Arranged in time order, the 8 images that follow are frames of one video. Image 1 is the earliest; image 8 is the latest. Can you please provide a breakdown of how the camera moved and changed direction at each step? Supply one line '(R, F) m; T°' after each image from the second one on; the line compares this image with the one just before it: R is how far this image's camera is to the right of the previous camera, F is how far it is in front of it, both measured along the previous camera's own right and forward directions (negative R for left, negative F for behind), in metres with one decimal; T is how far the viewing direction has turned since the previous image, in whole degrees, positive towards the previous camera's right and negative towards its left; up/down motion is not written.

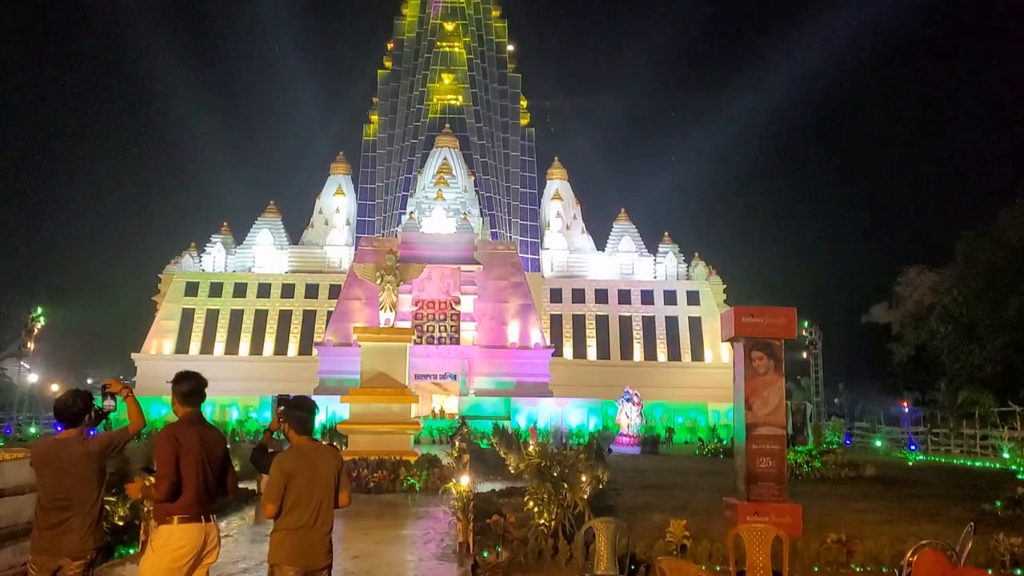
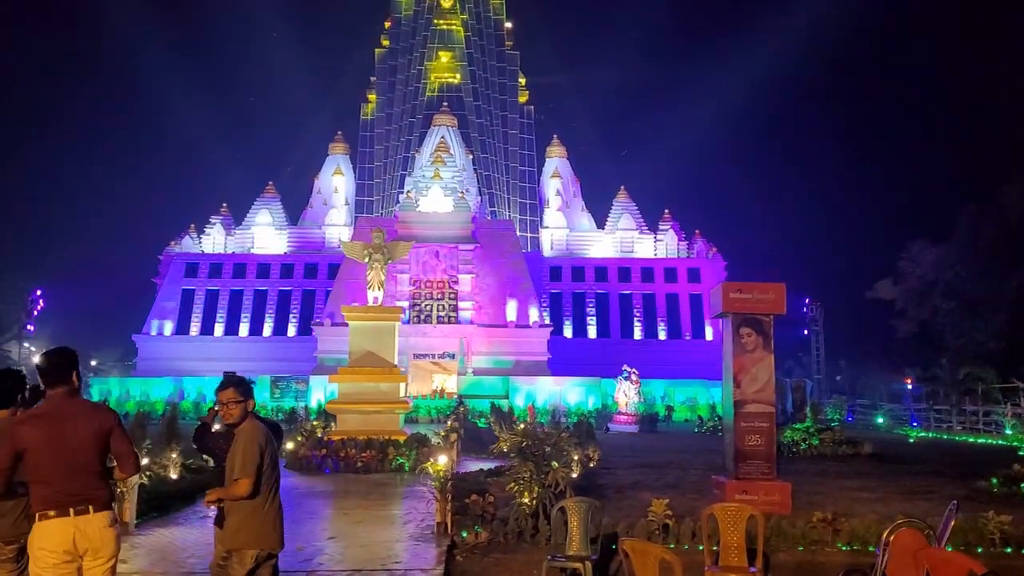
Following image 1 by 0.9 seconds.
(+0.3, +0.2) m; 0°
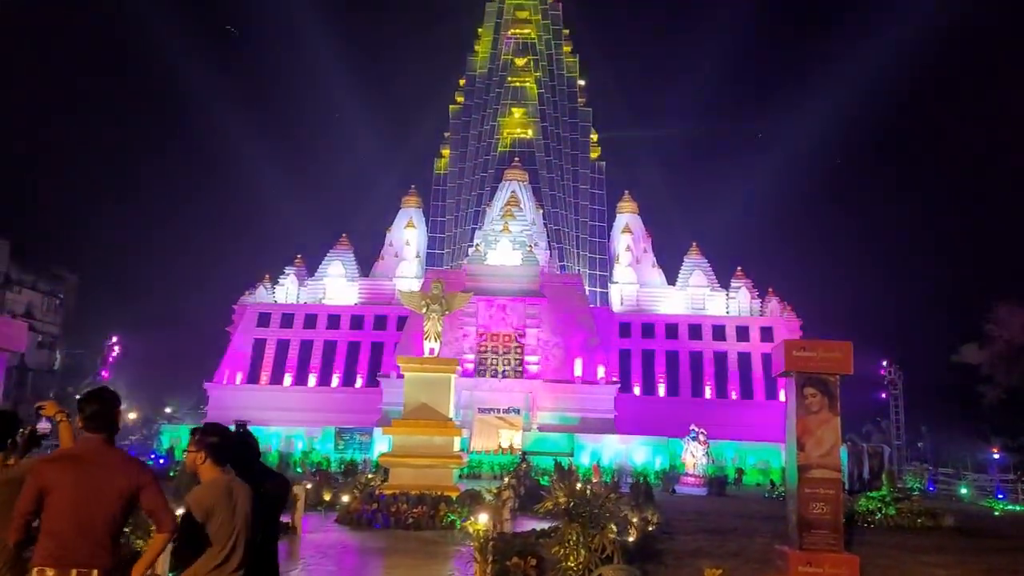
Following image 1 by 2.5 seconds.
(+0.2, +0.2) m; -5°
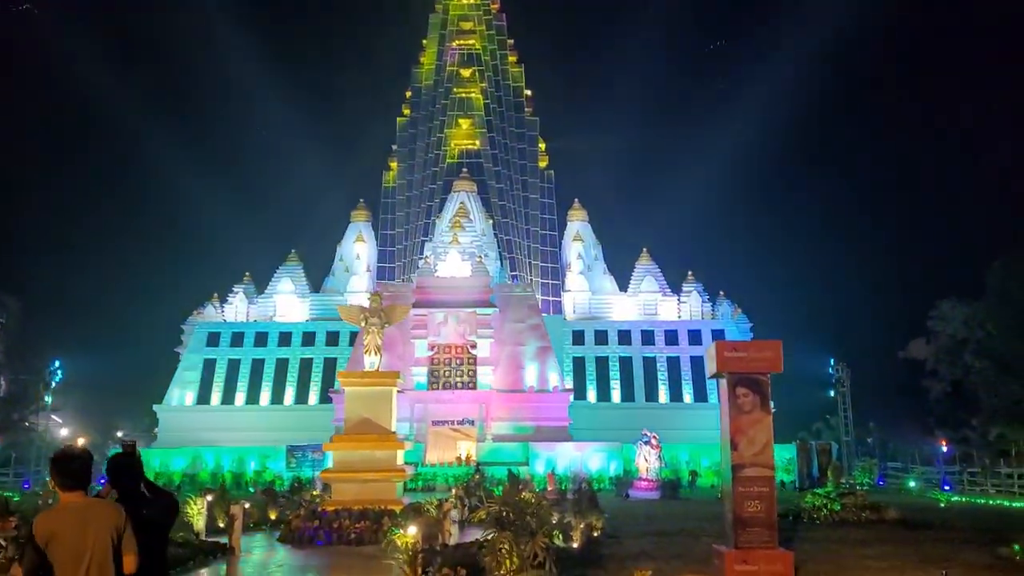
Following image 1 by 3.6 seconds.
(+0.3, 0.0) m; +3°
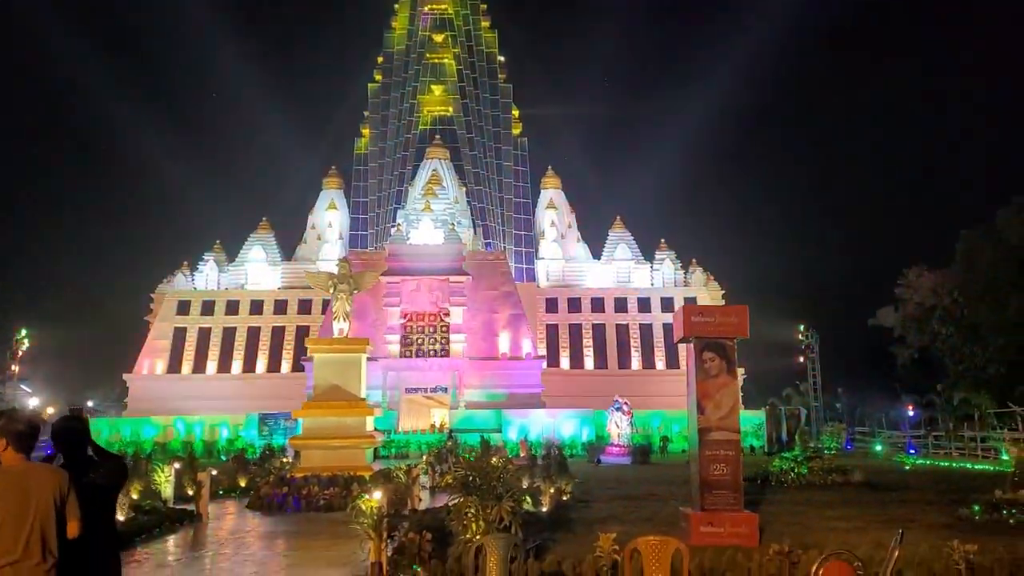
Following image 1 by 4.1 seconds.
(+0.1, +0.1) m; +2°
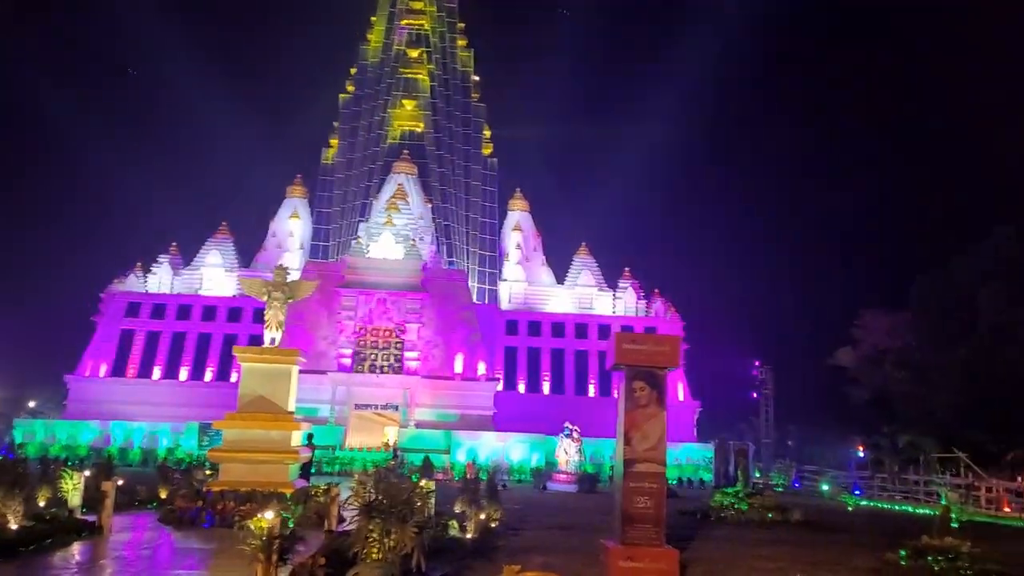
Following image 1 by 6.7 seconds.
(+0.5, +0.3) m; +2°
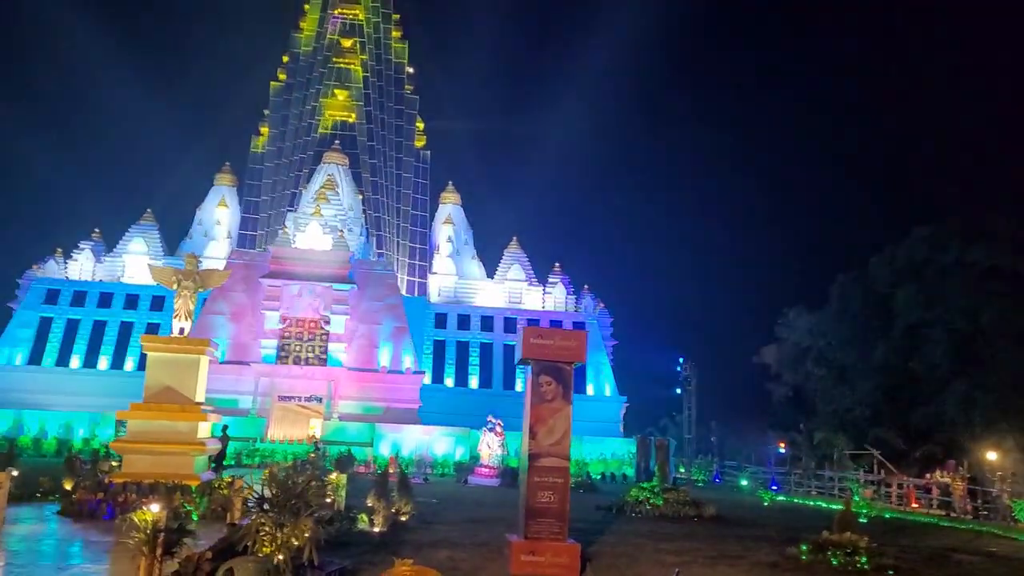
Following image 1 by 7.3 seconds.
(+0.3, 0.0) m; +4°
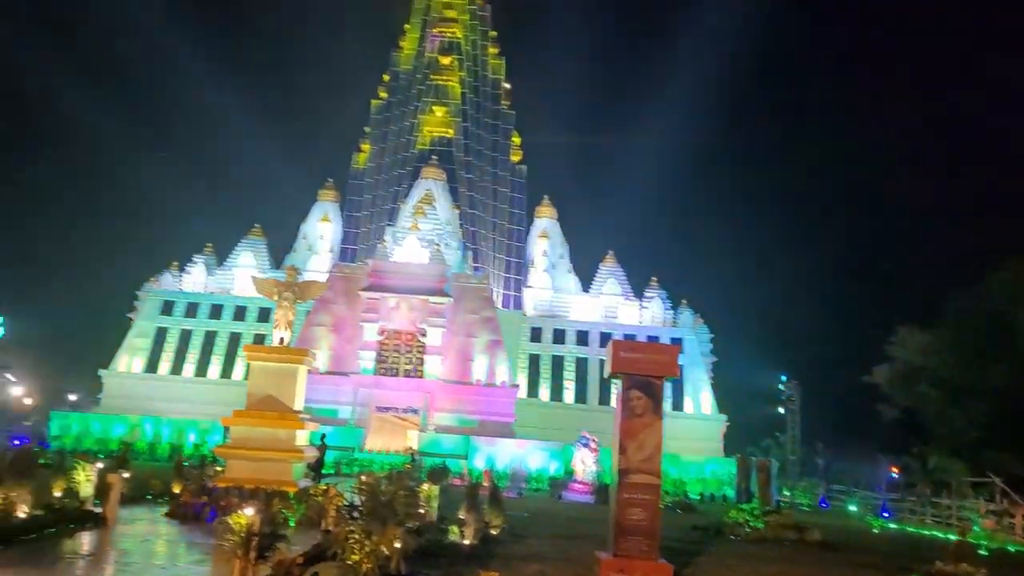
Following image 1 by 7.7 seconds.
(+0.1, +0.1) m; -7°
